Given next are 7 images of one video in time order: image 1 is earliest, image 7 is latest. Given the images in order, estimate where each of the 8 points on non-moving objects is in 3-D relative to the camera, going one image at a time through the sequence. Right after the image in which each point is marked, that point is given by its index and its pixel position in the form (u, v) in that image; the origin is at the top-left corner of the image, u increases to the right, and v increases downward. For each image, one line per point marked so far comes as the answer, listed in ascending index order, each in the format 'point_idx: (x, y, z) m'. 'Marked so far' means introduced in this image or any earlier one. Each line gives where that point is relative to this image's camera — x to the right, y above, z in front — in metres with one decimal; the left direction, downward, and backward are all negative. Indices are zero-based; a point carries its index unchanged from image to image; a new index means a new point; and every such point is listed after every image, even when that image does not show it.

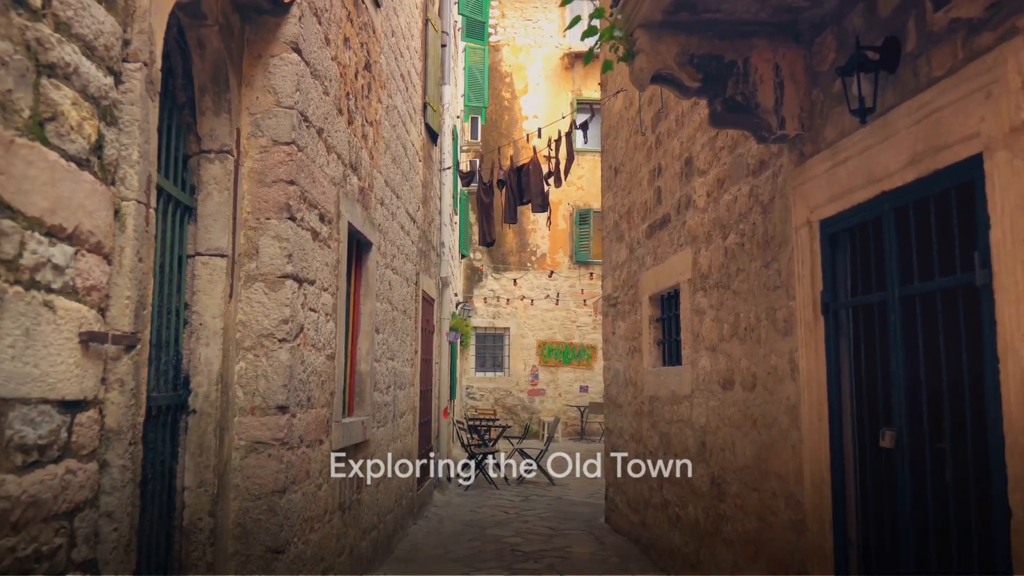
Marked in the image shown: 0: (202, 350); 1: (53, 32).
0: (-1.1, -0.2, +3.2) m
1: (-1.0, +0.5, +1.9) m
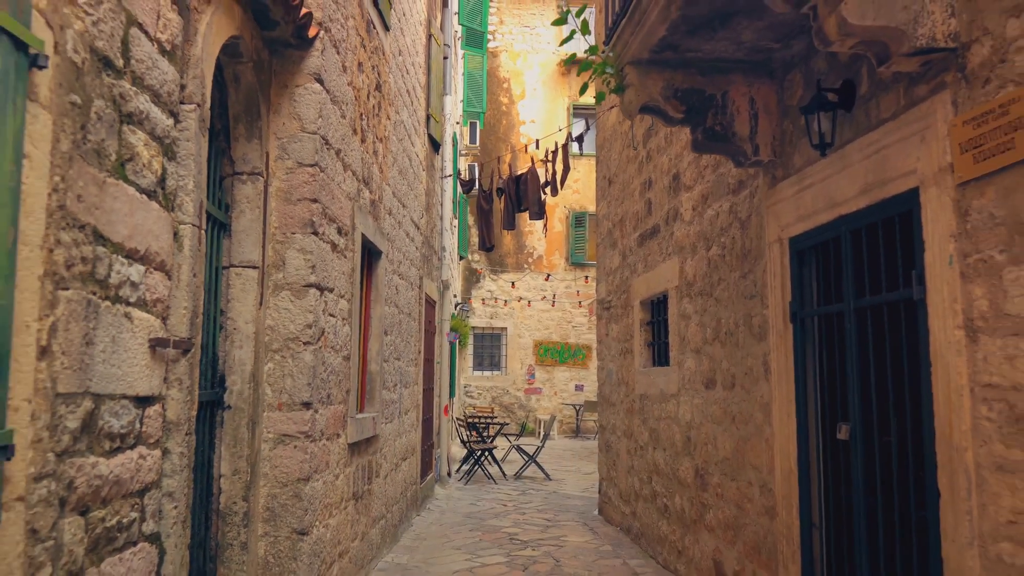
0: (-1.1, -0.2, +3.6) m
1: (-1.0, +0.5, +2.3) m
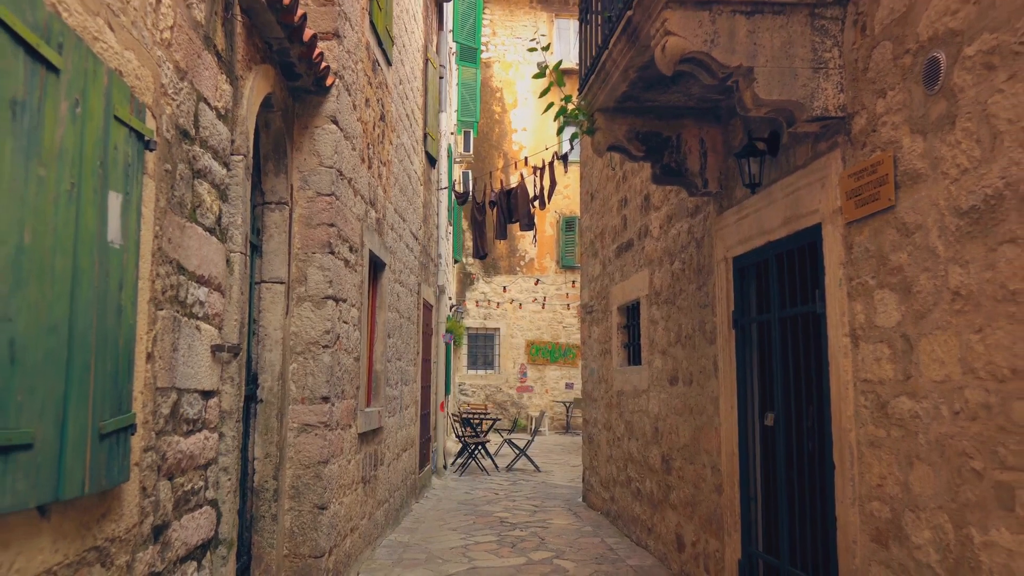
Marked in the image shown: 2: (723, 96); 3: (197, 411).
0: (-1.1, -0.3, +4.2) m
1: (-1.0, +0.4, +3.0) m
2: (+0.9, +0.8, +4.0) m
3: (-1.0, -0.4, +2.9) m
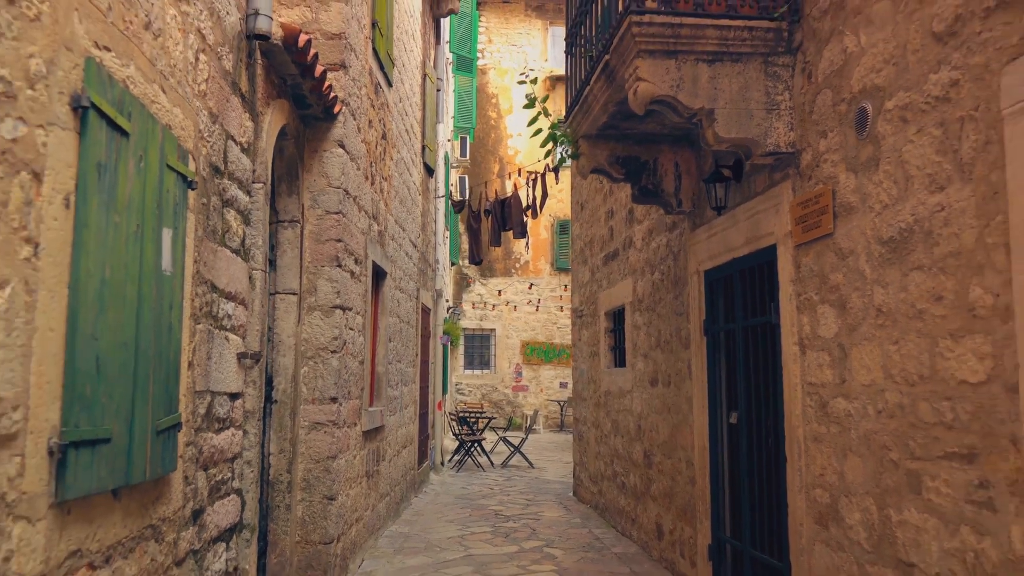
0: (-1.2, -0.4, +4.6) m
1: (-1.0, +0.4, +3.4) m
2: (+0.9, +0.8, +4.4) m
3: (-1.0, -0.4, +3.4) m
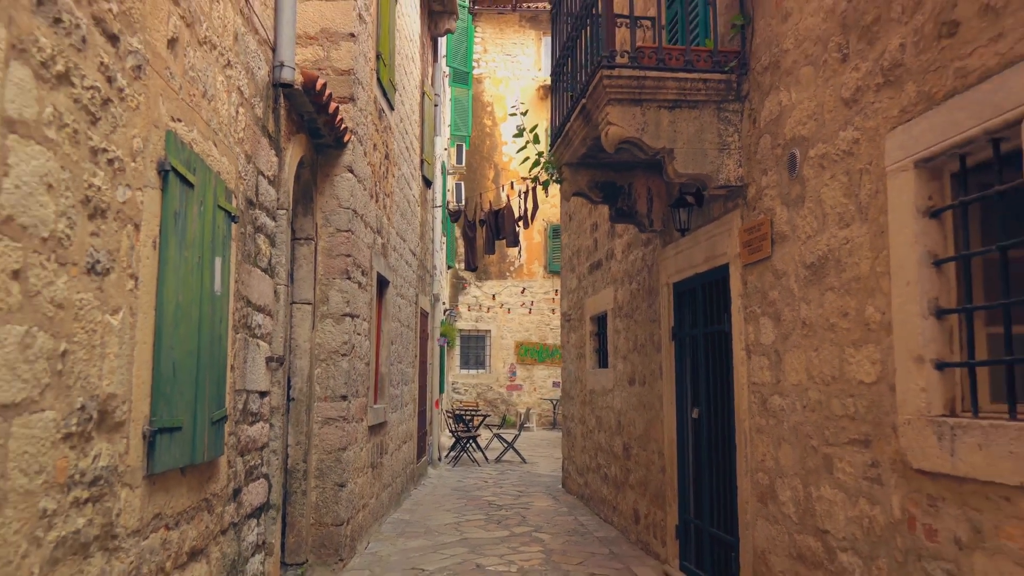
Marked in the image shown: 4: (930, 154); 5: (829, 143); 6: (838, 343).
0: (-1.2, -0.4, +5.2) m
1: (-1.1, +0.3, +4.0) m
2: (+0.8, +0.7, +5.0) m
3: (-1.1, -0.5, +3.9) m
4: (+1.2, +0.4, +2.6) m
5: (+1.1, +0.5, +3.3) m
6: (+1.1, -0.2, +3.2) m
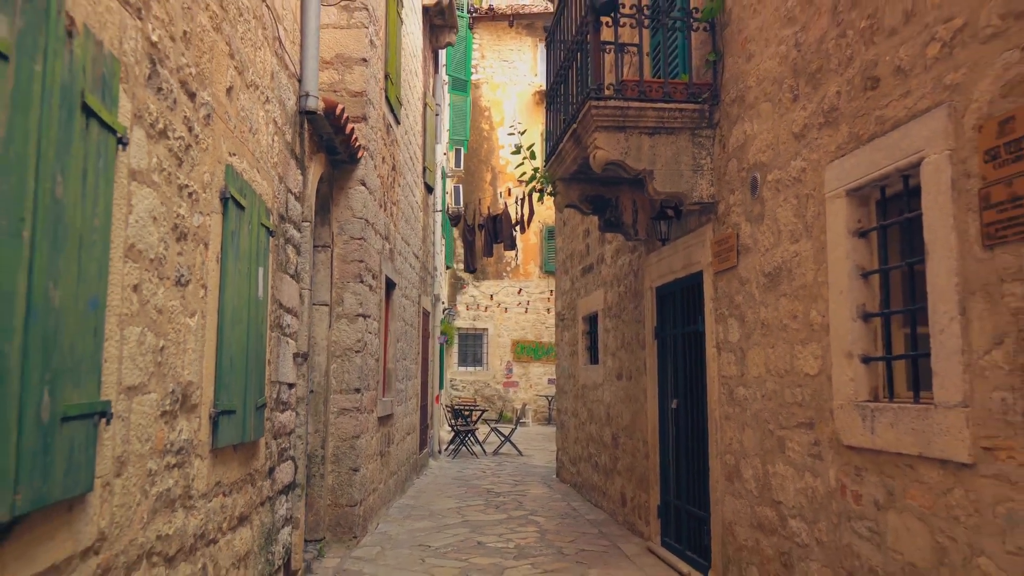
0: (-1.2, -0.4, +5.8) m
1: (-1.1, +0.3, +4.5) m
2: (+0.8, +0.7, +5.5) m
3: (-1.1, -0.5, +4.5) m
4: (+1.2, +0.4, +3.1) m
5: (+1.1, +0.5, +3.8) m
6: (+1.1, -0.2, +3.7) m
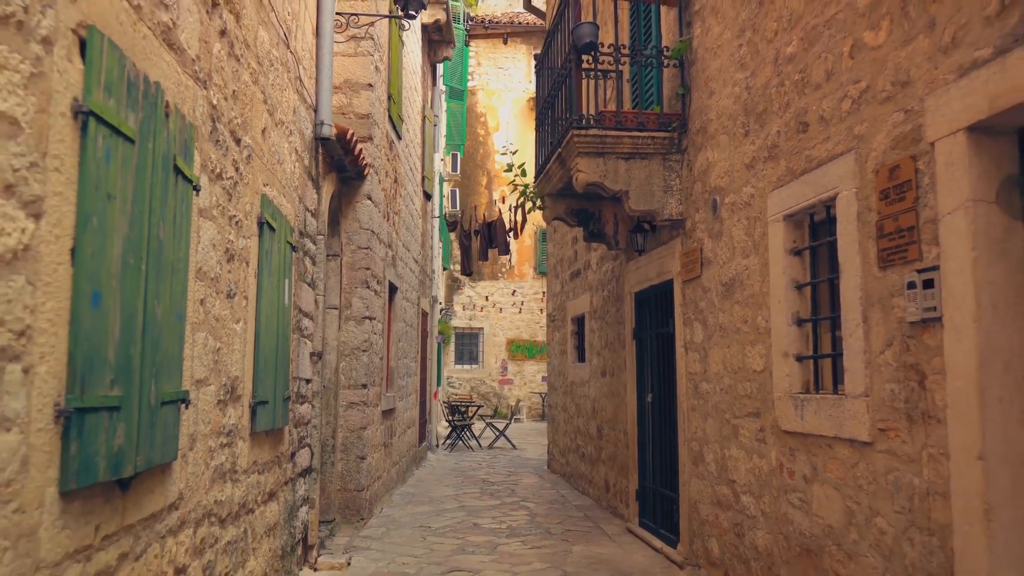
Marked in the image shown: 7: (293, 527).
0: (-1.3, -0.5, +6.4) m
1: (-1.1, +0.3, +5.1) m
2: (+0.8, +0.7, +6.1) m
3: (-1.1, -0.6, +5.1) m
4: (+1.1, +0.3, +3.7) m
5: (+1.1, +0.4, +4.4) m
6: (+1.1, -0.3, +4.3) m
7: (-1.1, -1.2, +4.7) m
